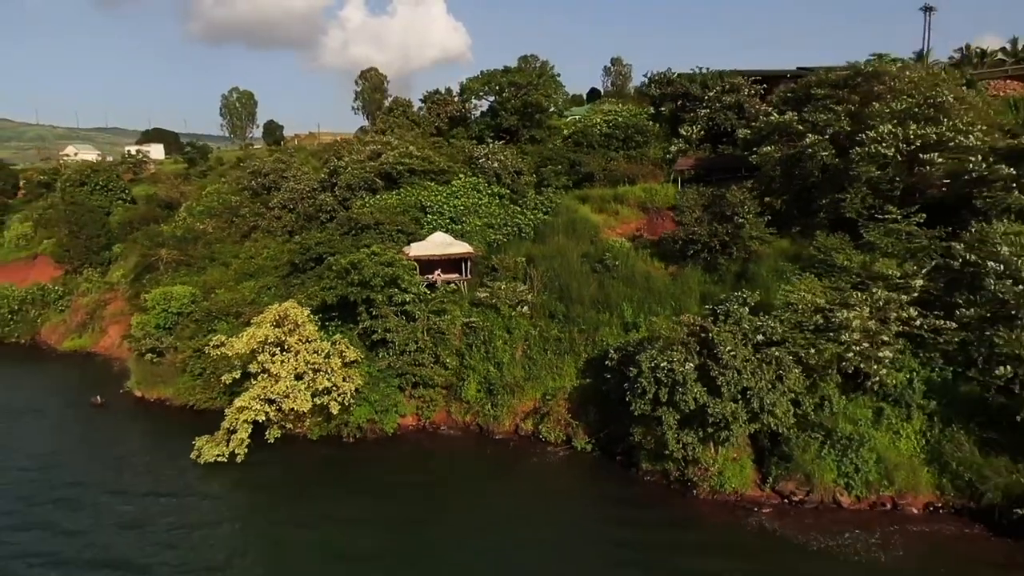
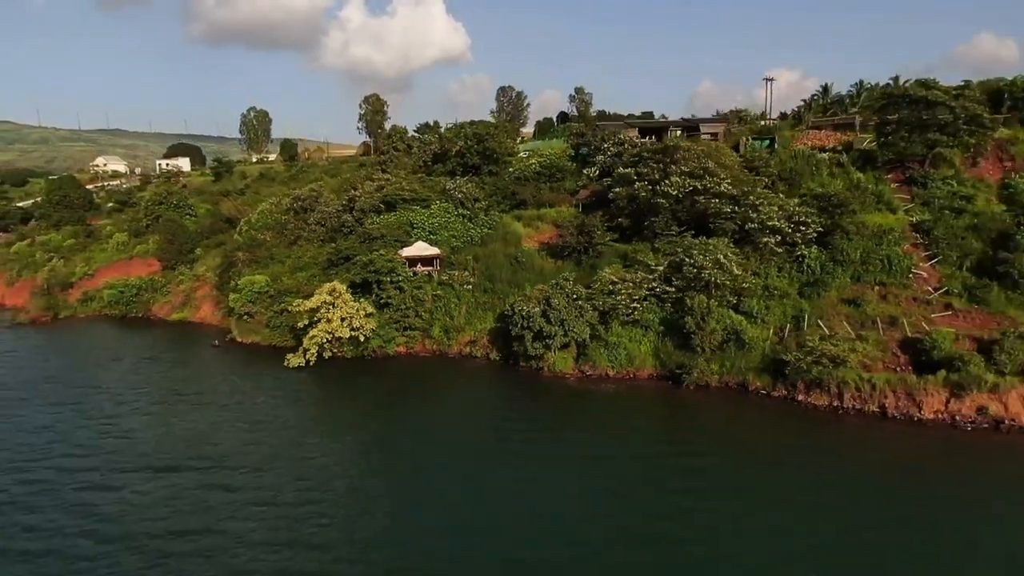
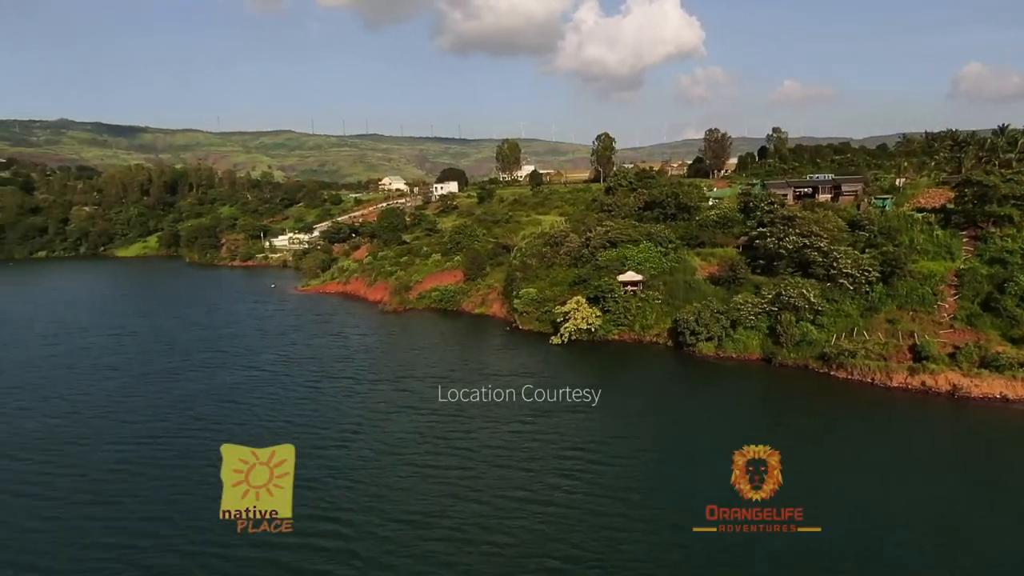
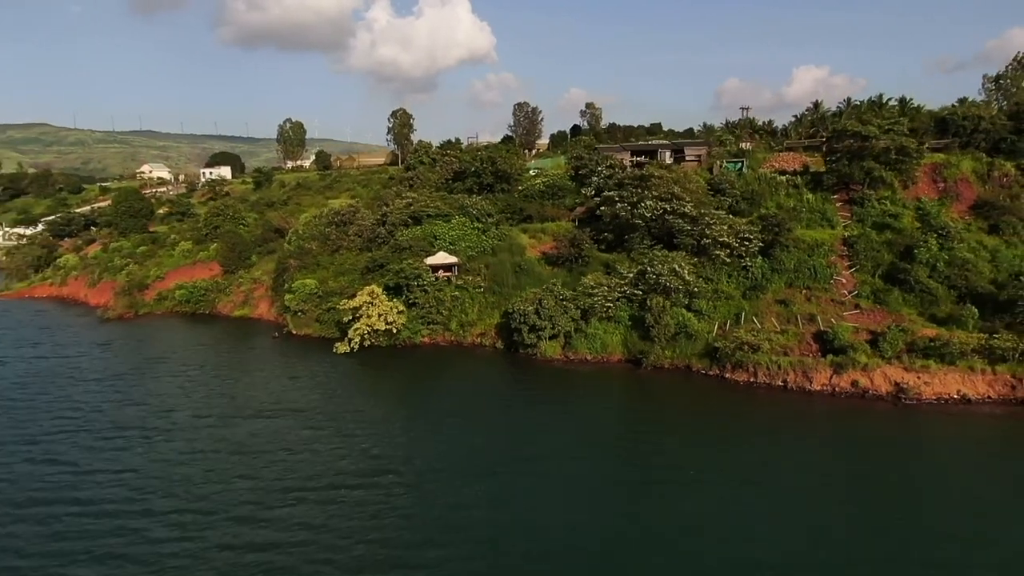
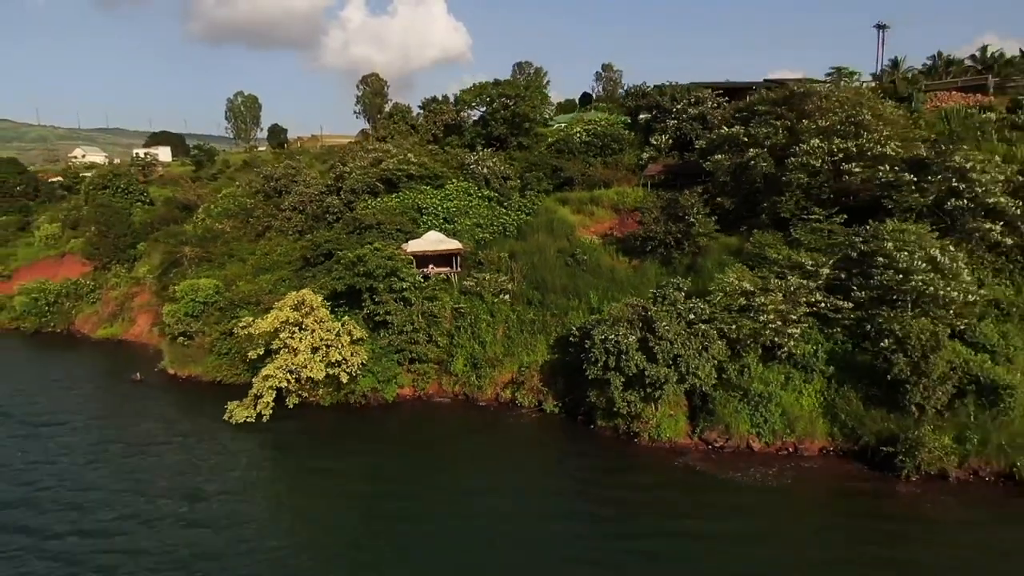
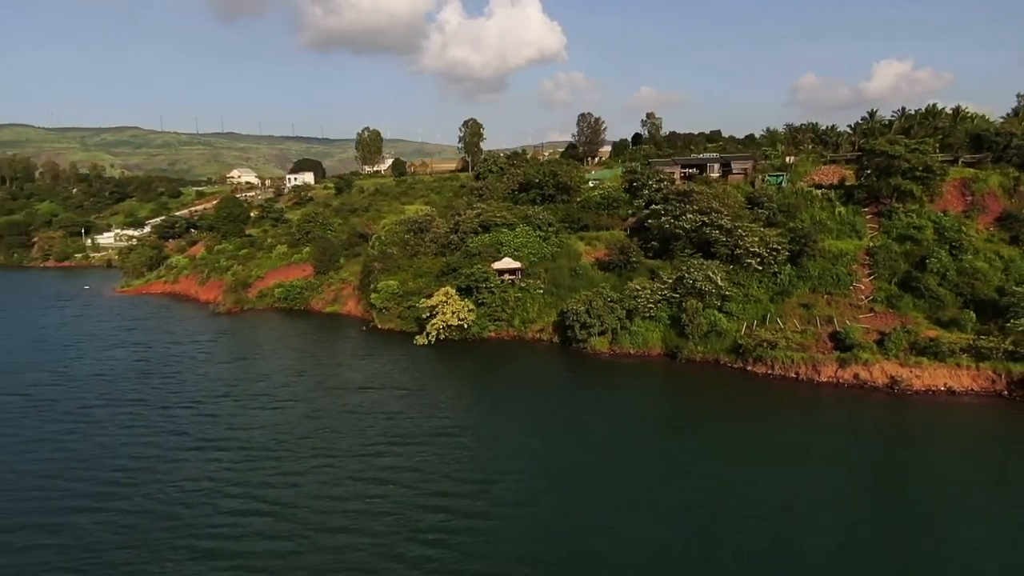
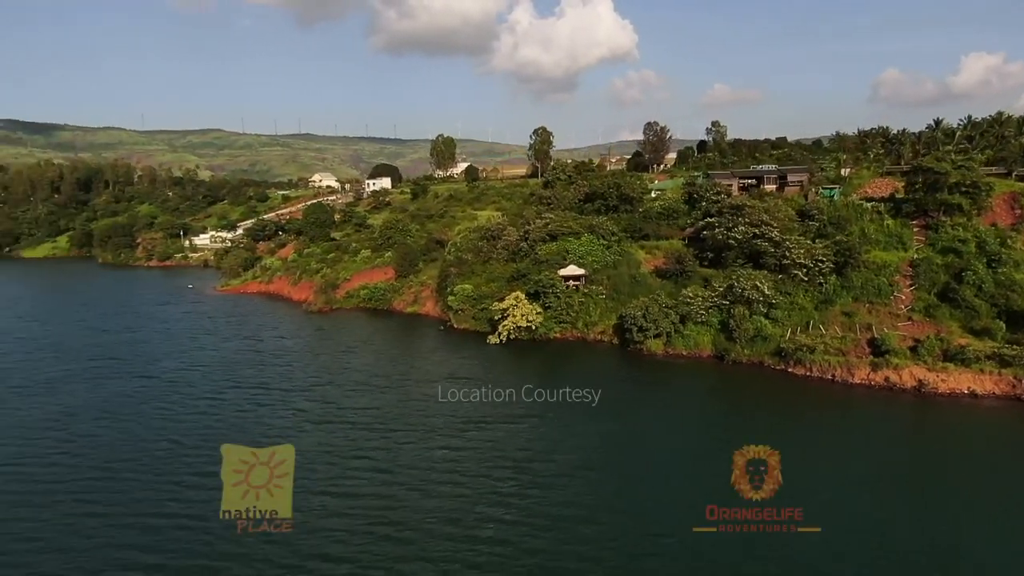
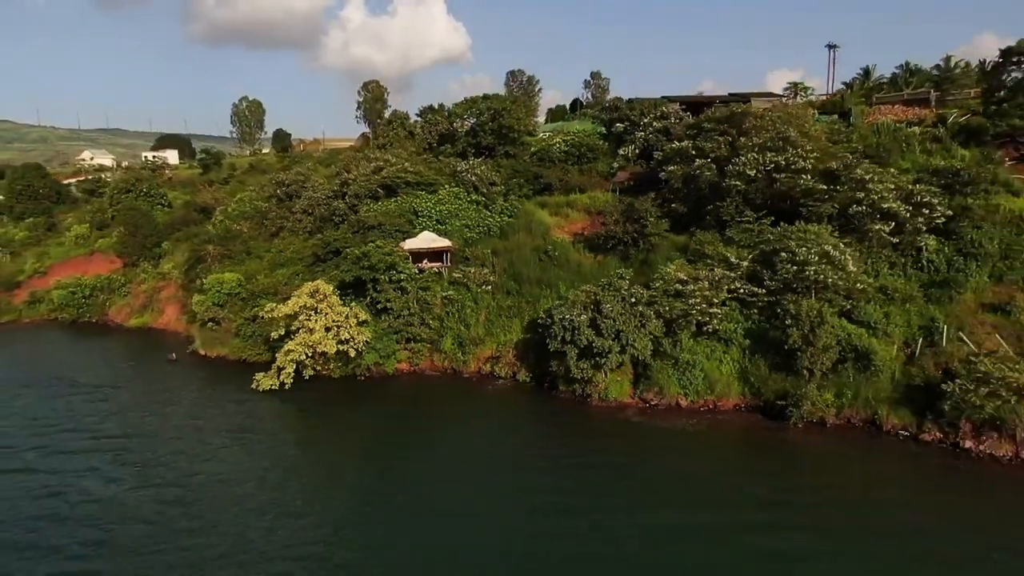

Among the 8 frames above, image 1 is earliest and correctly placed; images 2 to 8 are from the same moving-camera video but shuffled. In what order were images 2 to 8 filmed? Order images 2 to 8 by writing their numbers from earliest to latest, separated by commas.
5, 8, 2, 4, 6, 7, 3
